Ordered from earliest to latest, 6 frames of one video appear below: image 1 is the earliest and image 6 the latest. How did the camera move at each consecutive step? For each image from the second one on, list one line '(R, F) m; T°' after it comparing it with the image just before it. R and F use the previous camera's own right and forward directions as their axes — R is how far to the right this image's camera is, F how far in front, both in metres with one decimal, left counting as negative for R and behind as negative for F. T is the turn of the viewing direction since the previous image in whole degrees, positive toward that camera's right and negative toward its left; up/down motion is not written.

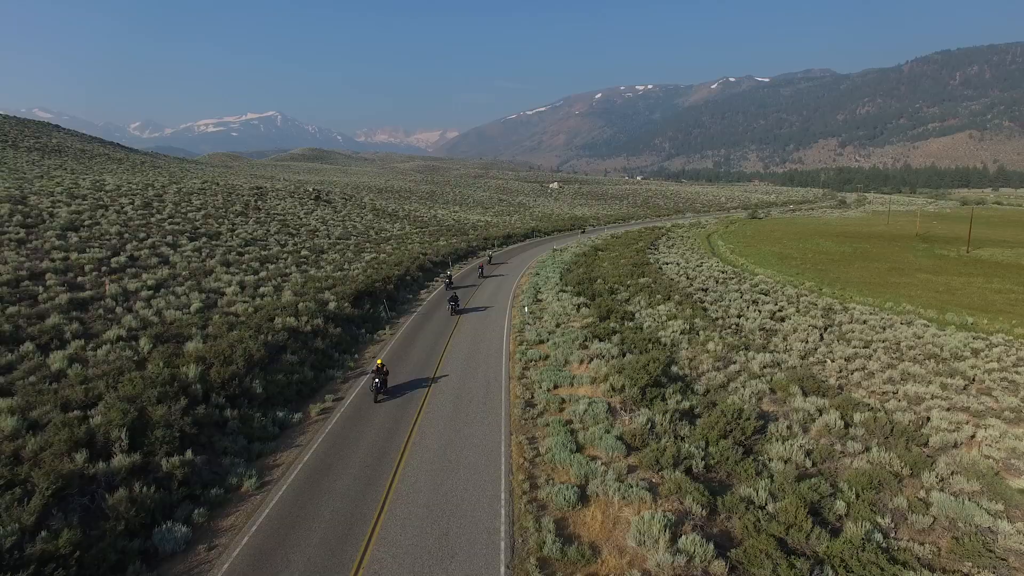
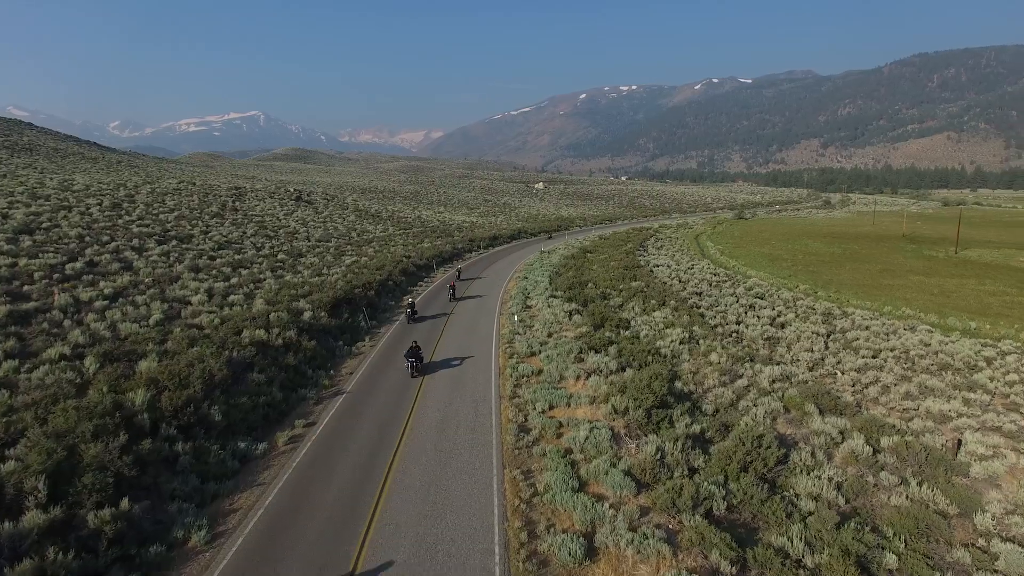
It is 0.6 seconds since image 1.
(-0.1, +1.5) m; +1°
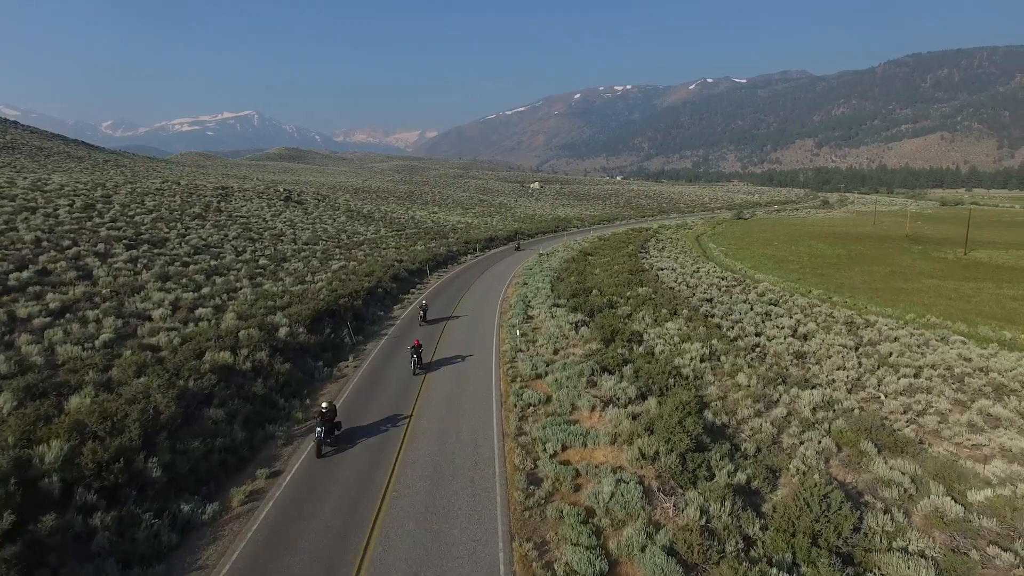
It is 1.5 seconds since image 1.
(-0.2, +2.3) m; 0°
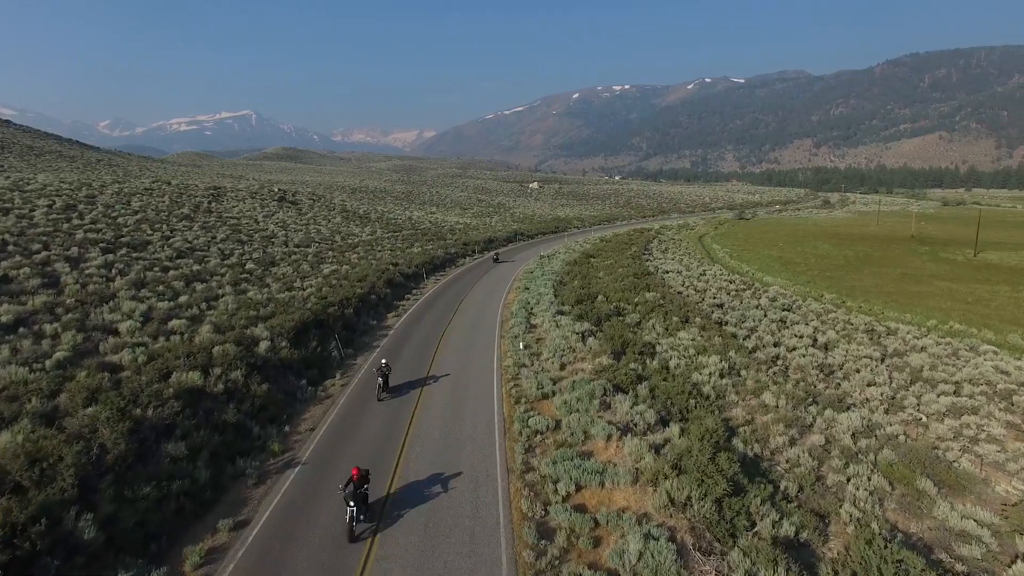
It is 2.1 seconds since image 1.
(-0.1, +1.7) m; 0°
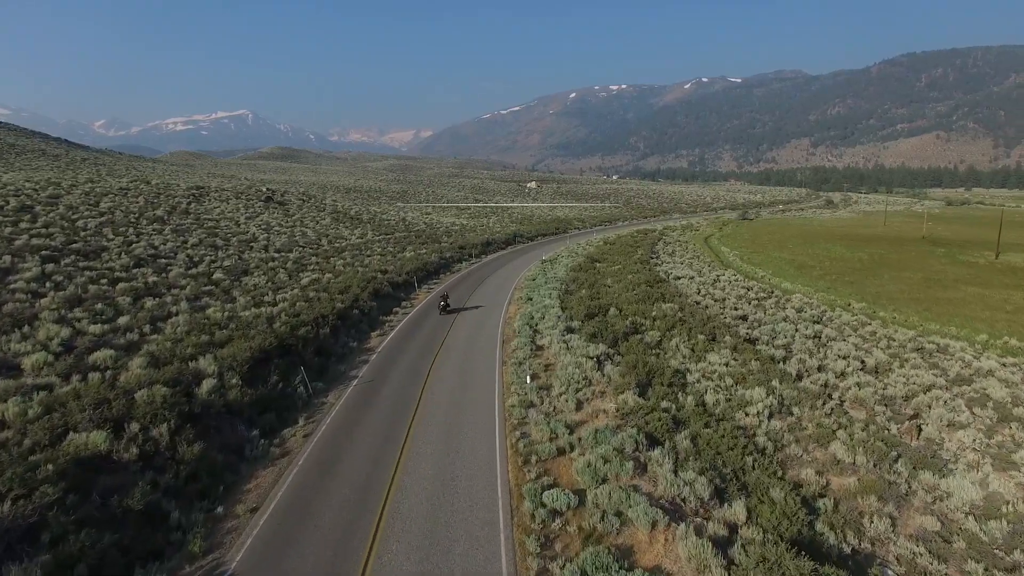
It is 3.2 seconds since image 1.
(-0.2, +3.3) m; 0°
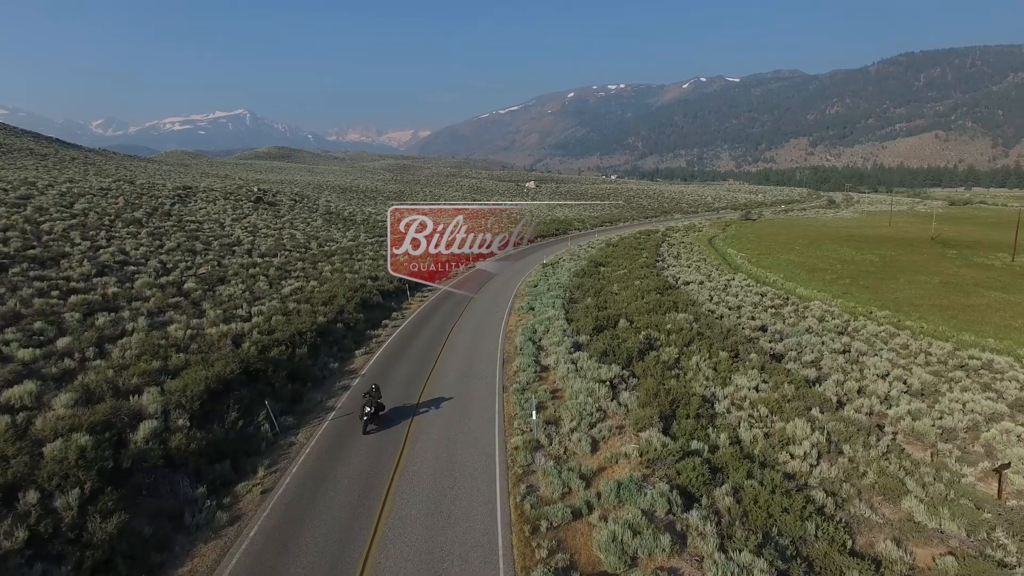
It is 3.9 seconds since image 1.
(-0.1, +2.4) m; 0°
